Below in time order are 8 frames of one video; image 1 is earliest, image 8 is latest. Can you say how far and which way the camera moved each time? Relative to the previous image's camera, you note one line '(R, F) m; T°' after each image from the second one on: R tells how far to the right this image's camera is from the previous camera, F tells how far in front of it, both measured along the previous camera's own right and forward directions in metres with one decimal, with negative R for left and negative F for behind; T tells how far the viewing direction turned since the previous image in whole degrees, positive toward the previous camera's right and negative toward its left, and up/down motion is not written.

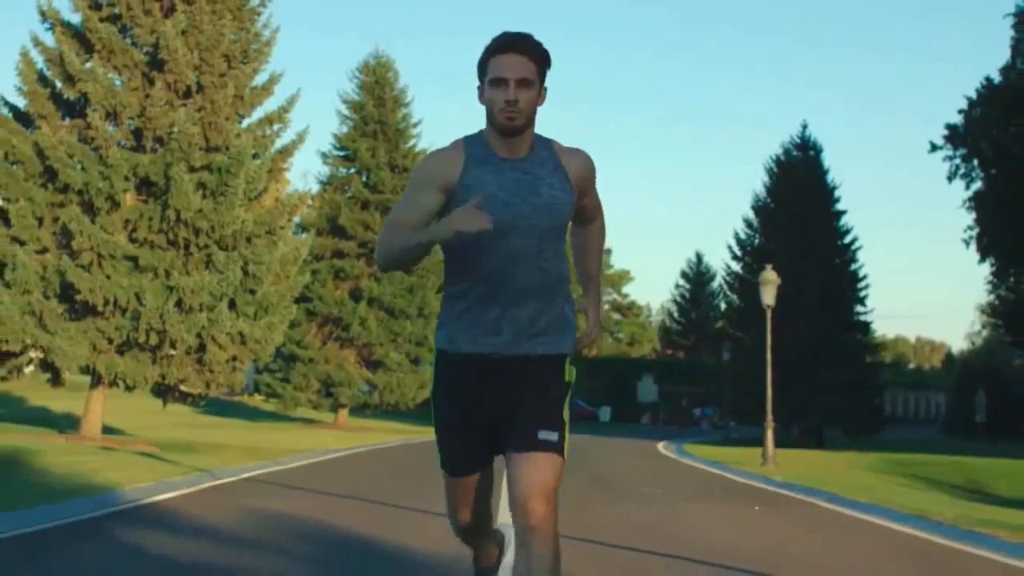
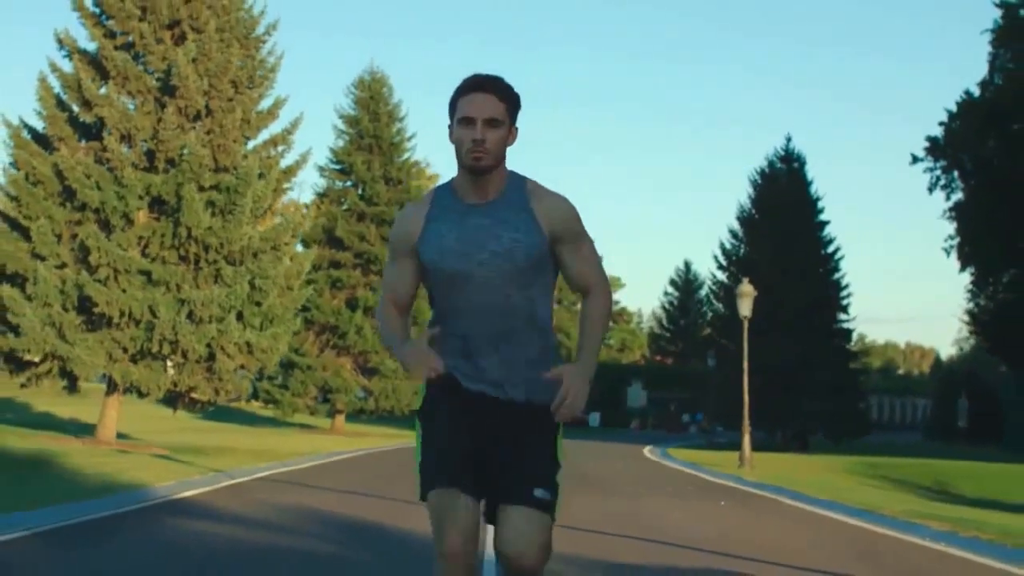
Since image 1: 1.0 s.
(0.0, -1.8) m; 0°
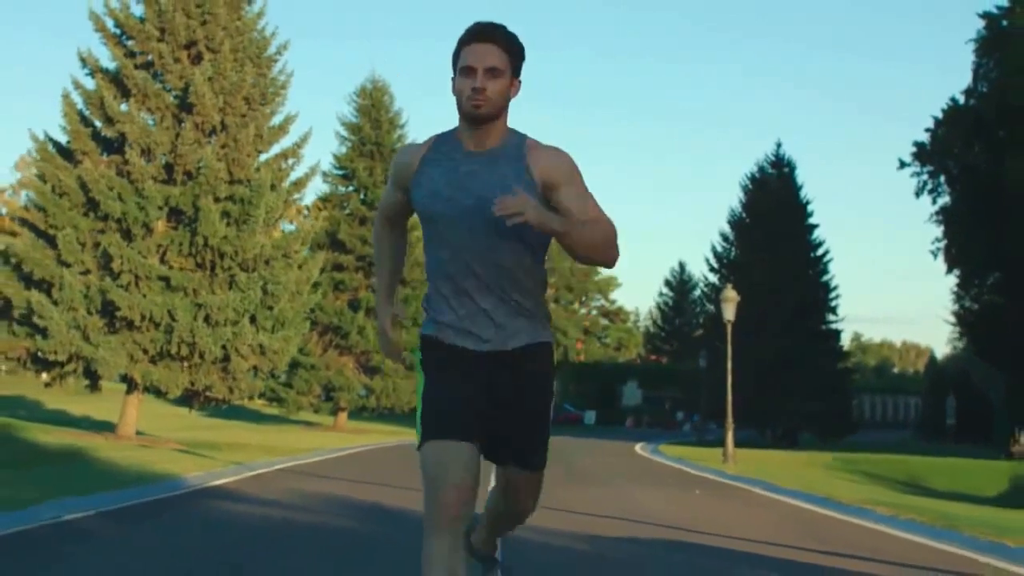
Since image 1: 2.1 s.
(0.0, -1.9) m; 0°
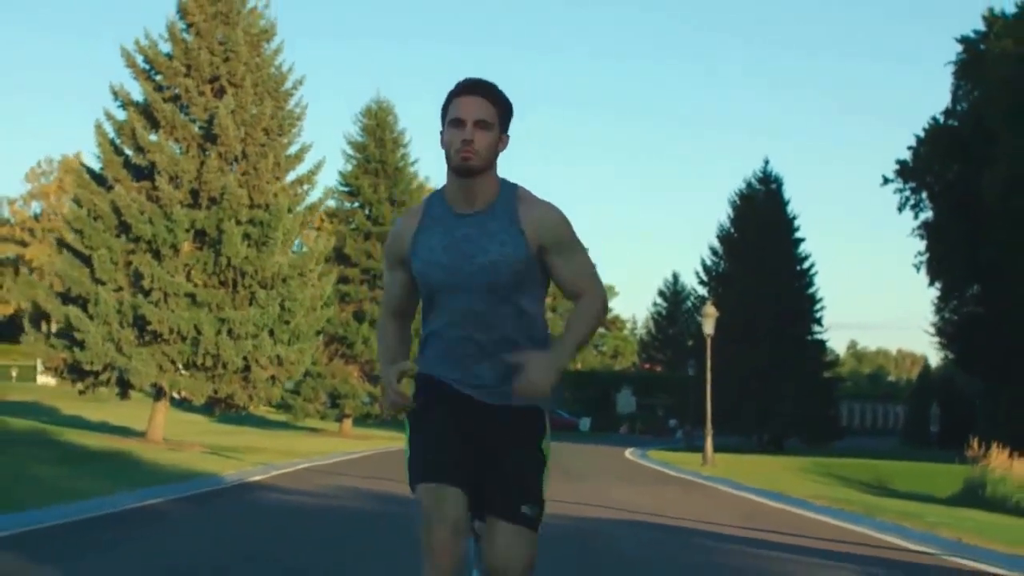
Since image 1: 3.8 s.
(0.0, -2.9) m; 0°
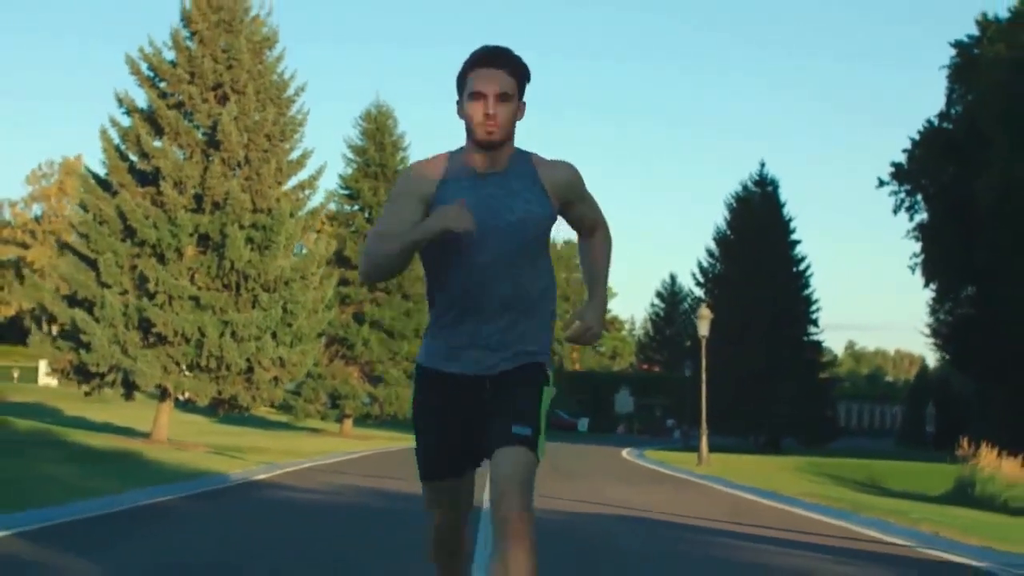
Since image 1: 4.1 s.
(0.0, -0.6) m; 0°
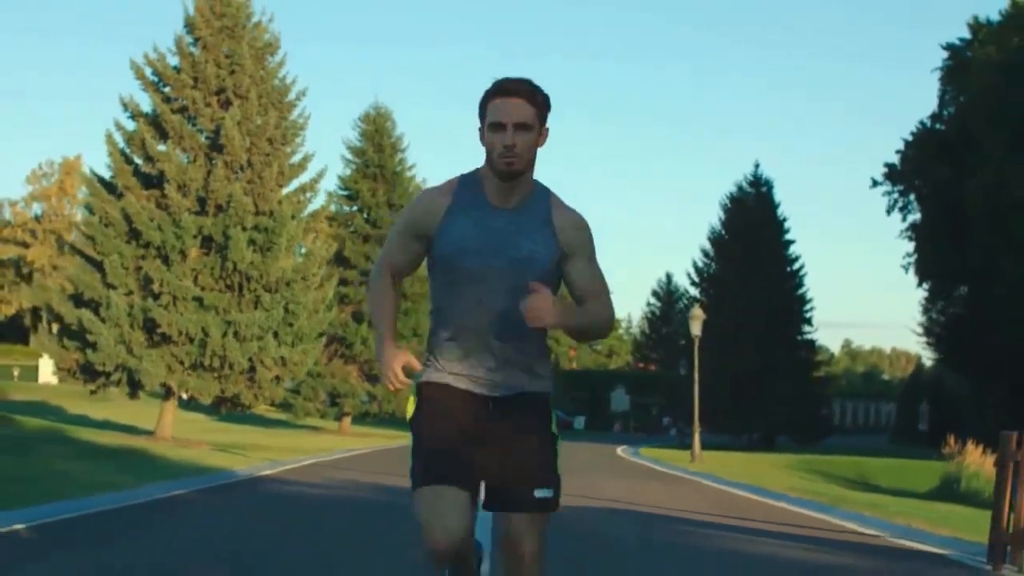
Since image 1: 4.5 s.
(0.0, -0.8) m; 0°
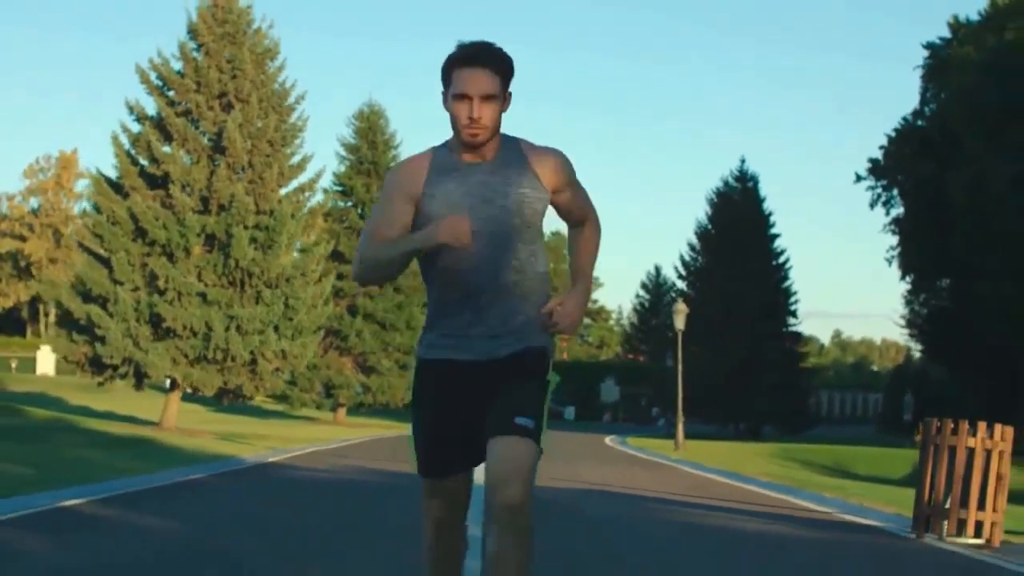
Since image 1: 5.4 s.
(0.0, -1.5) m; 0°
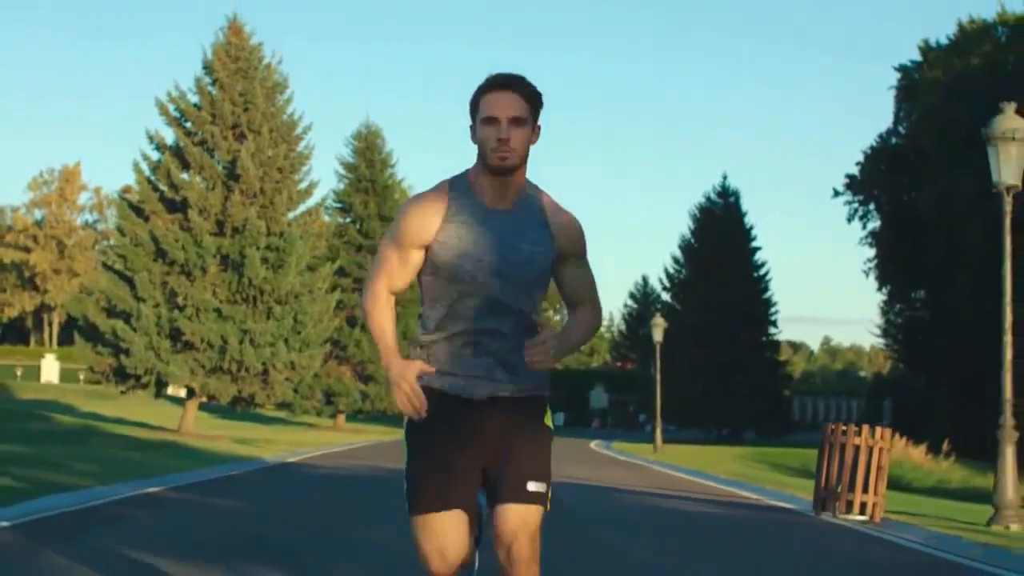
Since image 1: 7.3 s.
(0.0, -3.2) m; 0°
